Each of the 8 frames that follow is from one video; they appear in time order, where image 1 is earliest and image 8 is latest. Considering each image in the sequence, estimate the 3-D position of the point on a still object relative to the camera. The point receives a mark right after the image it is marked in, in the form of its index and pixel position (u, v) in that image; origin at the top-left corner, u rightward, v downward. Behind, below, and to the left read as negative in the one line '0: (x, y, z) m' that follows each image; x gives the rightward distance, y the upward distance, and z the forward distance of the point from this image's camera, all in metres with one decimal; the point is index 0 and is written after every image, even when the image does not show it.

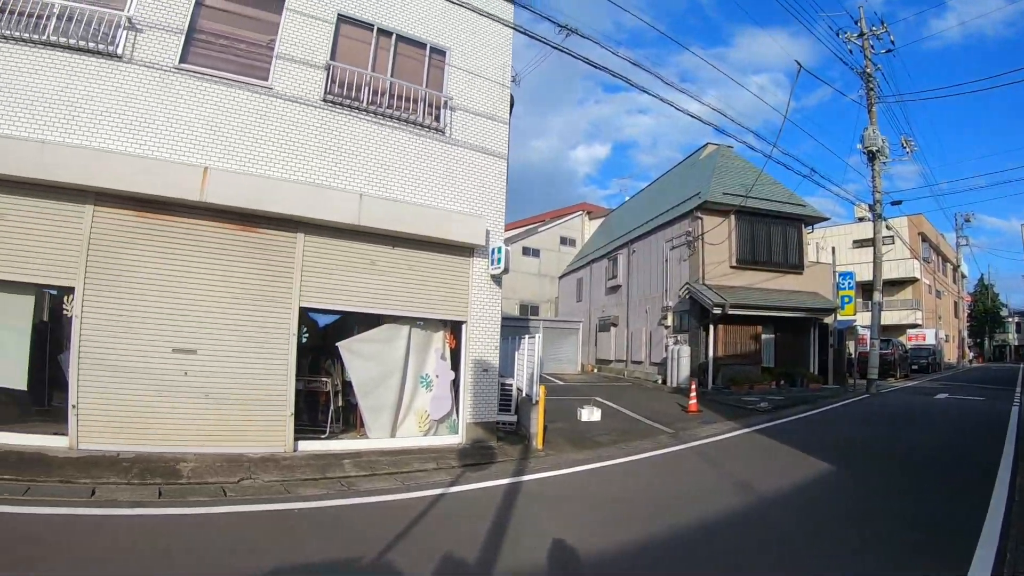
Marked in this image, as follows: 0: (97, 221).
0: (-2.9, +0.4, +8.3) m
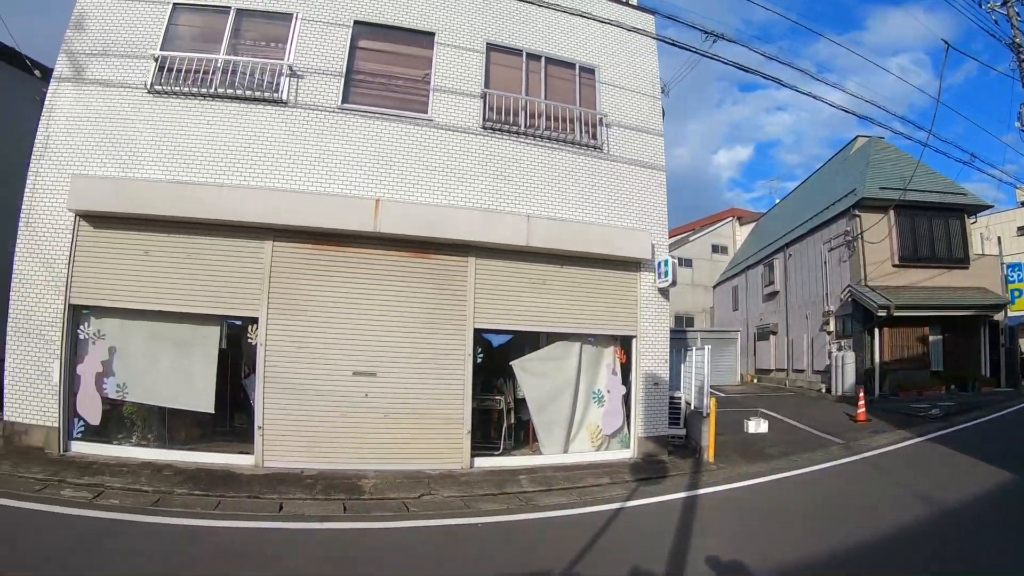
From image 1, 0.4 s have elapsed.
0: (-1.7, +0.2, +8.7) m
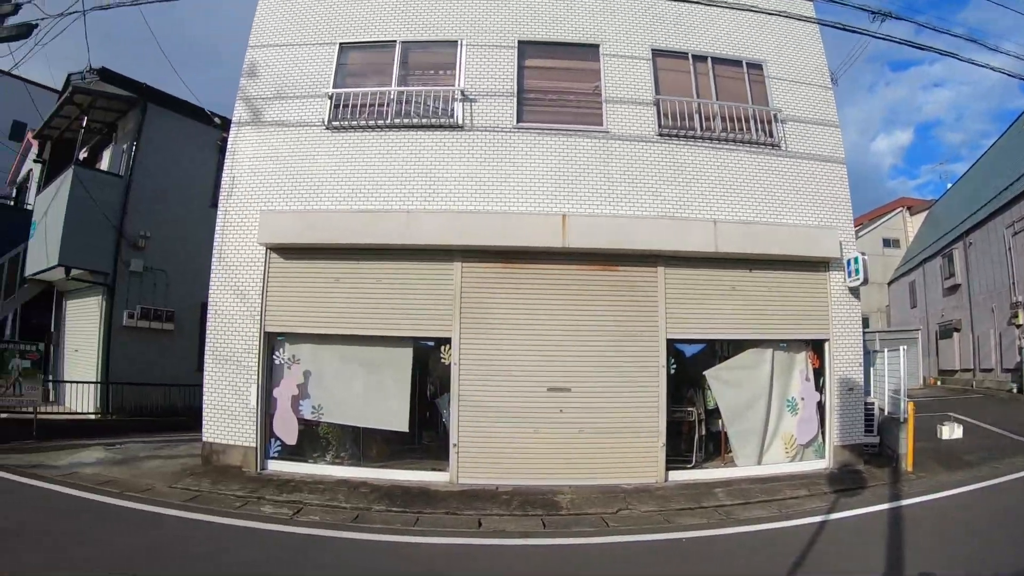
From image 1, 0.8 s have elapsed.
0: (-0.3, +0.1, +8.6) m
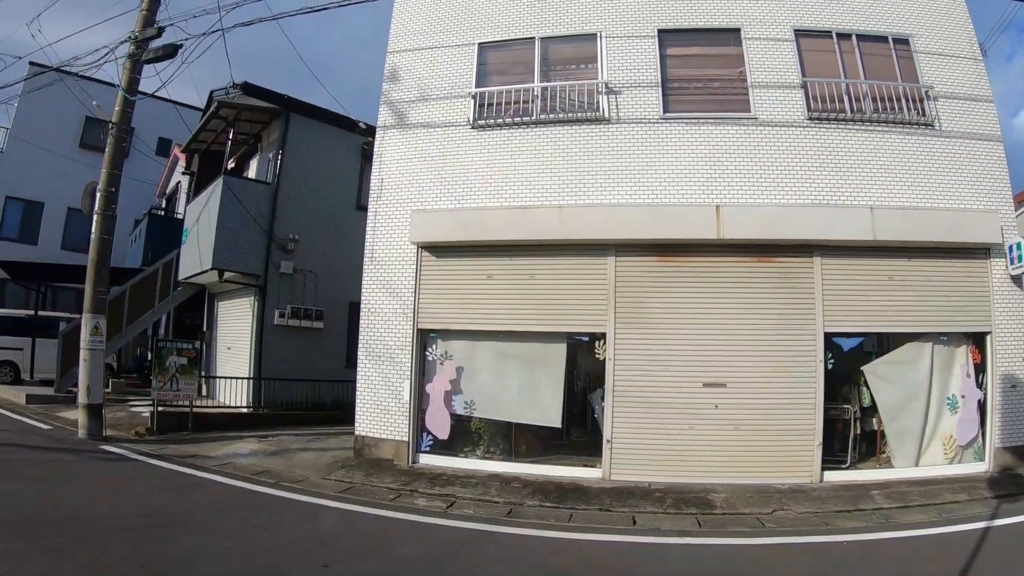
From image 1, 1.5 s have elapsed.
0: (+0.8, +0.2, +8.4) m
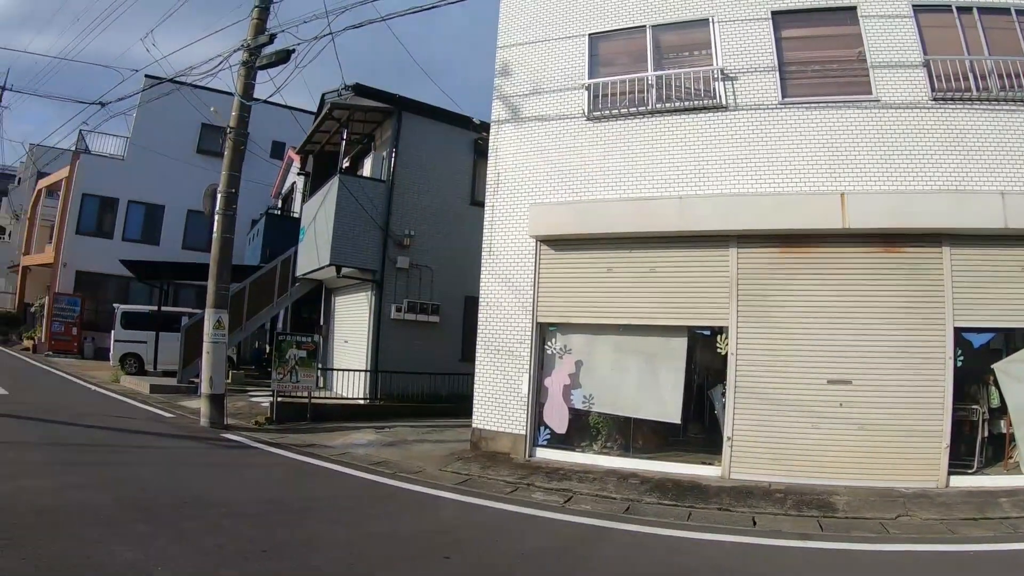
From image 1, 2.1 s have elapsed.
0: (+1.6, +0.2, +8.2) m
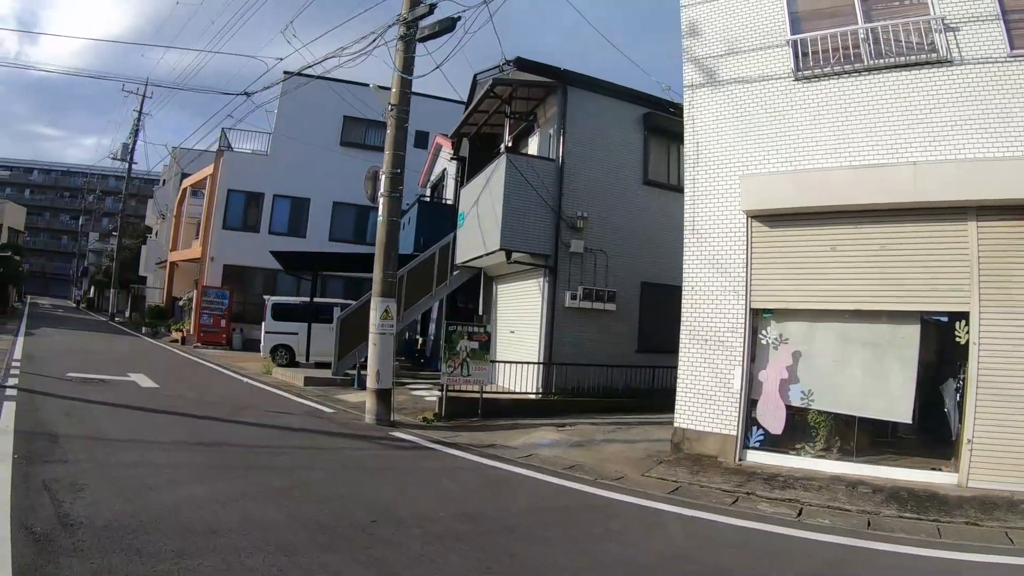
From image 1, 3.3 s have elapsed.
0: (+2.8, +0.4, +6.9) m
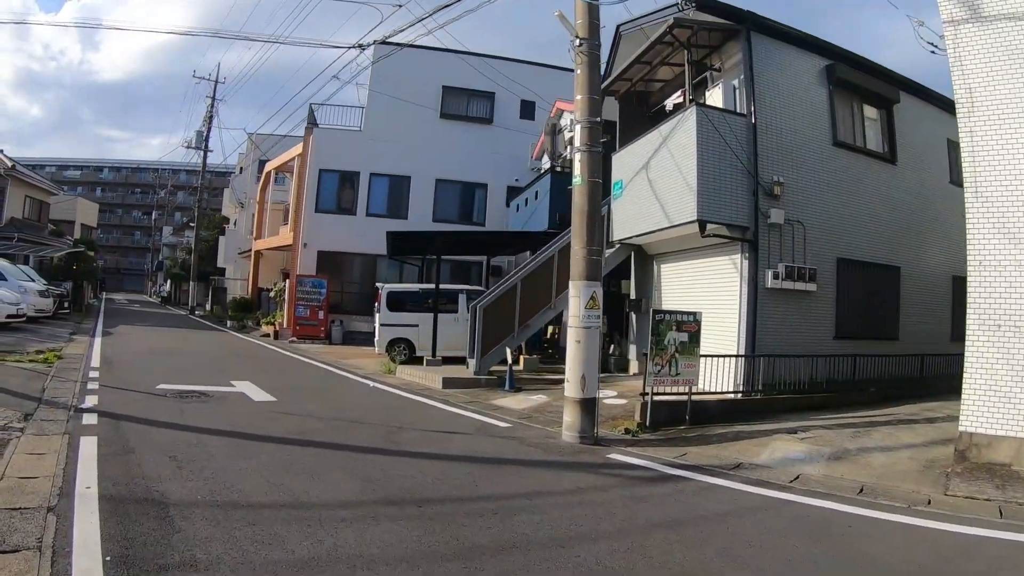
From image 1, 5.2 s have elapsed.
0: (+3.9, +0.6, +4.8) m
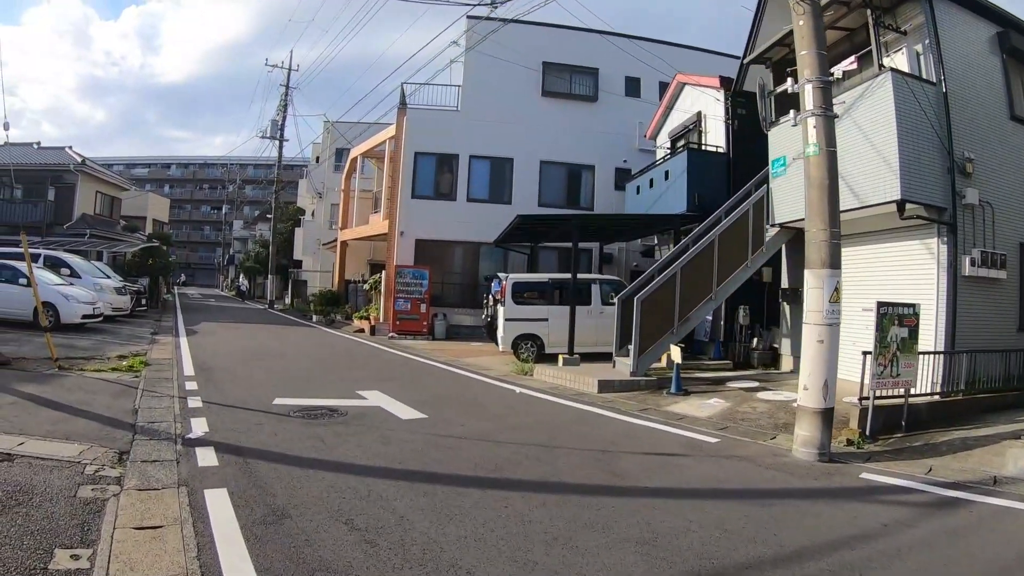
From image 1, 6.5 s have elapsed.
0: (+4.6, +0.7, +3.3) m
